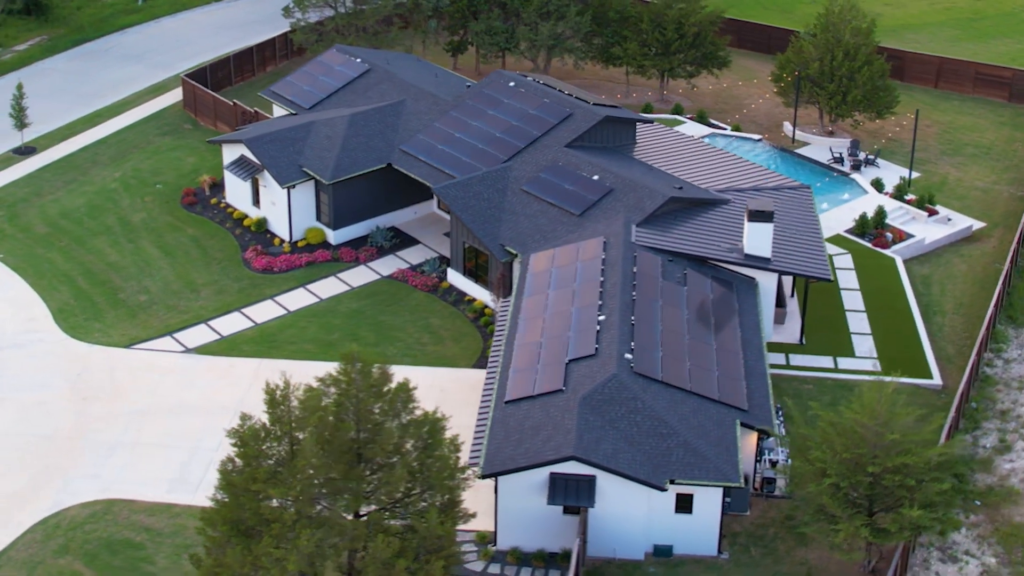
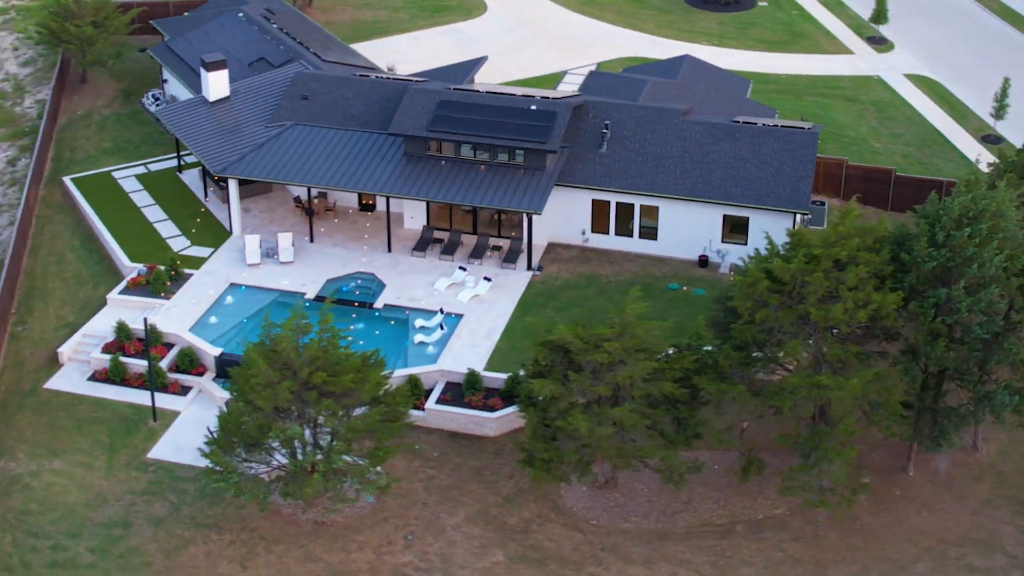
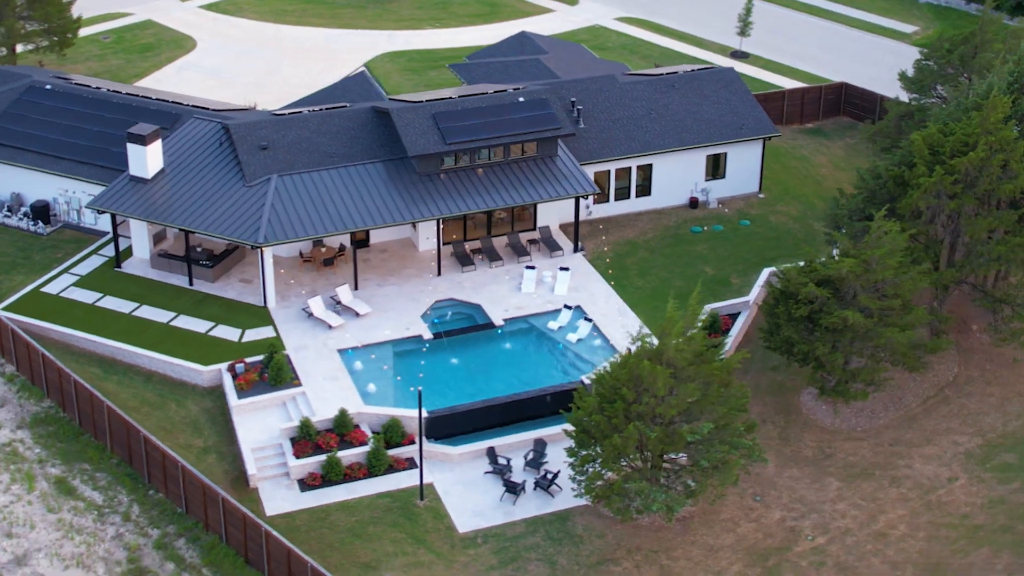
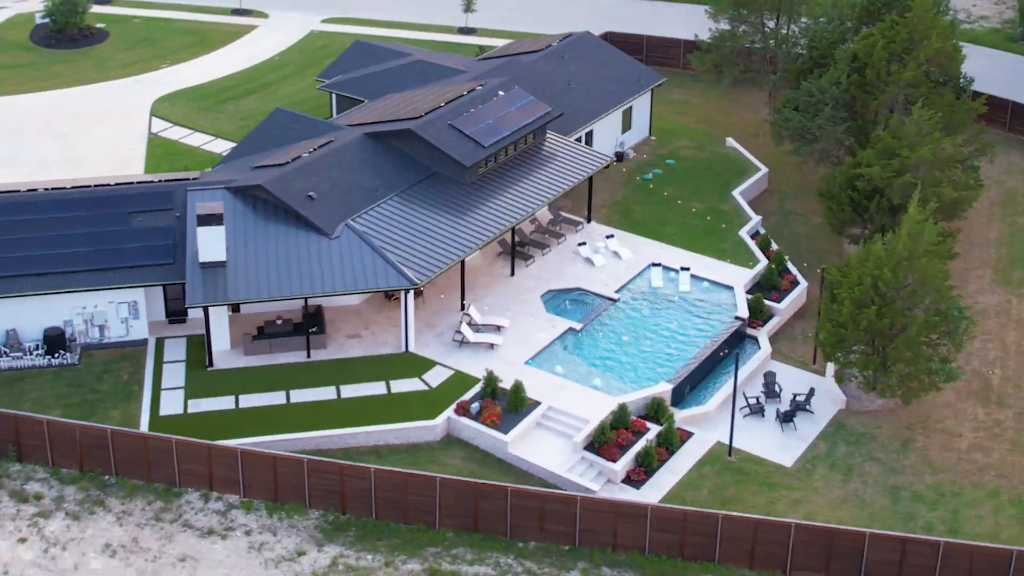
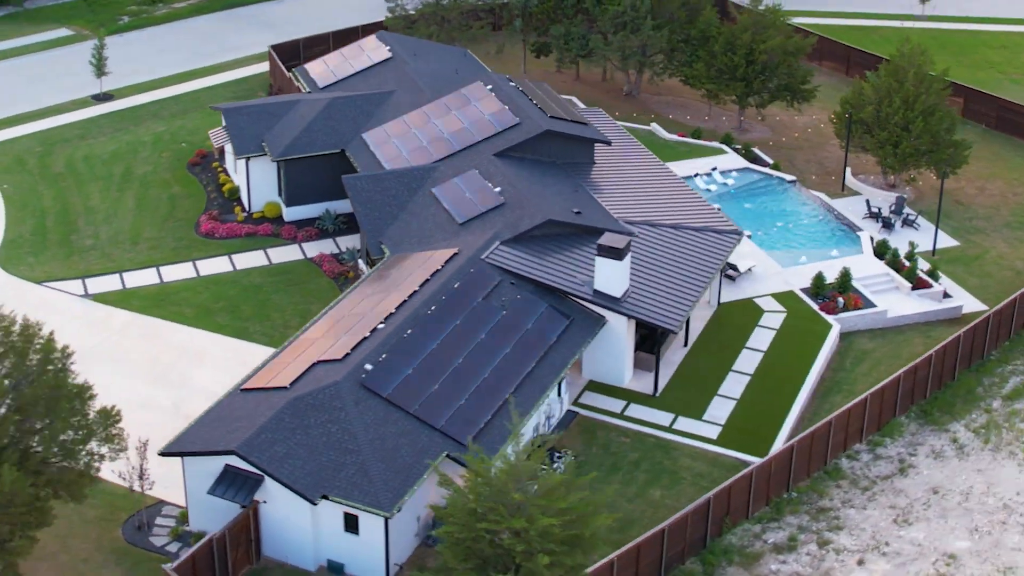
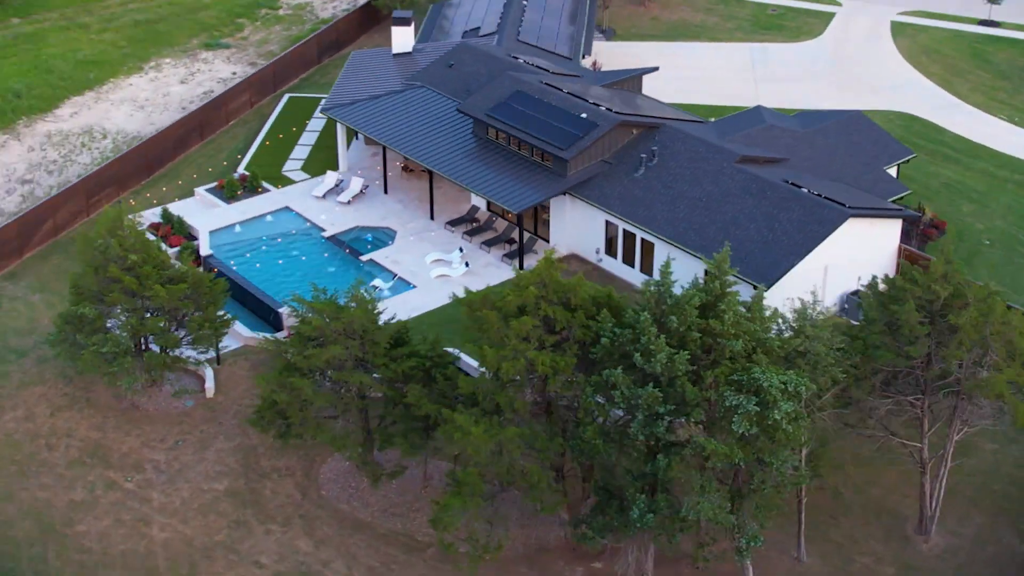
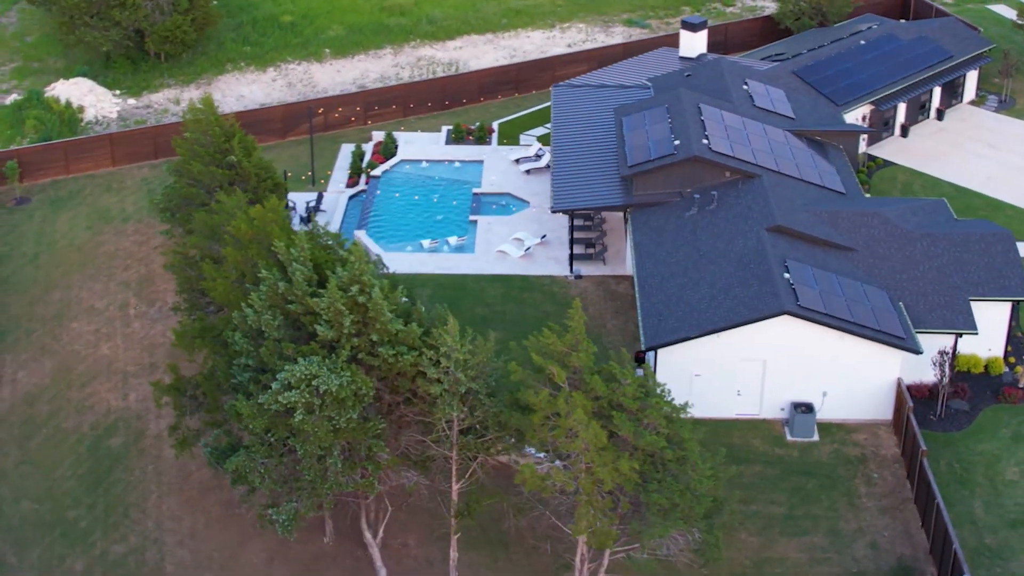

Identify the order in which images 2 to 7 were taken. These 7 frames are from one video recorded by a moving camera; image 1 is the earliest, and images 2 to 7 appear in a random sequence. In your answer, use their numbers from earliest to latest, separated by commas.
5, 4, 3, 2, 6, 7
